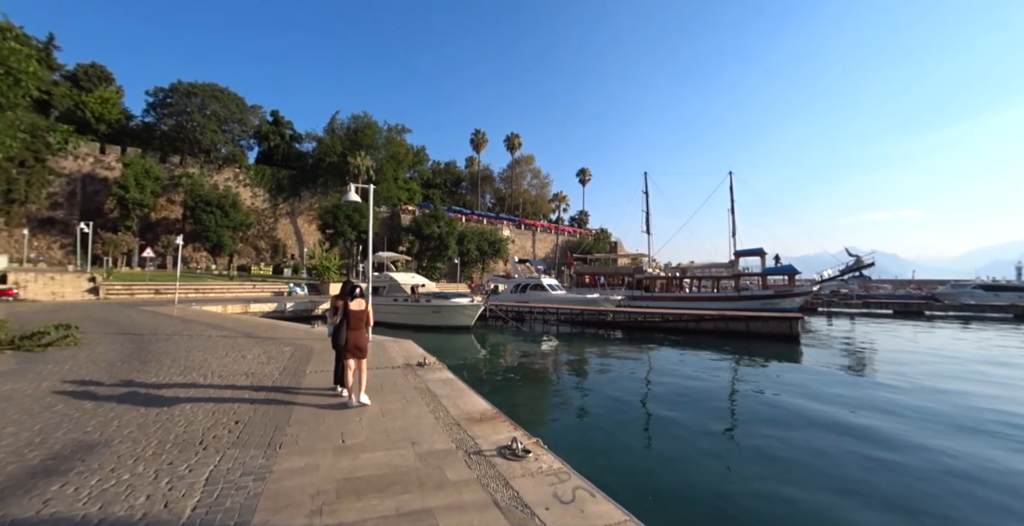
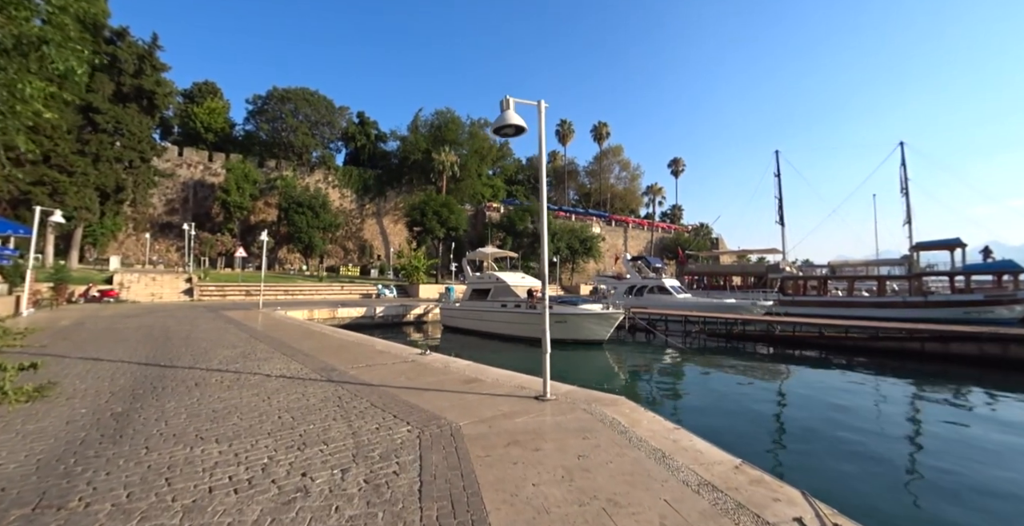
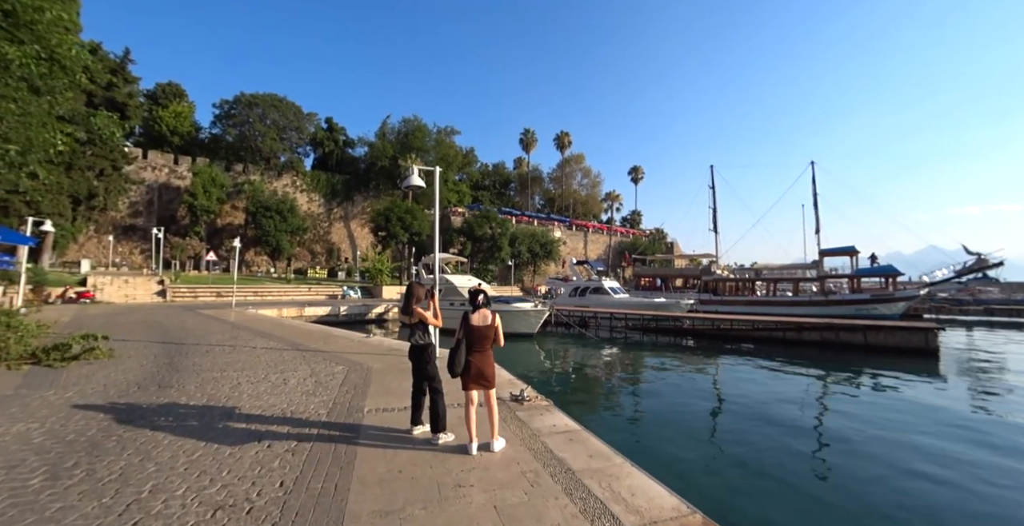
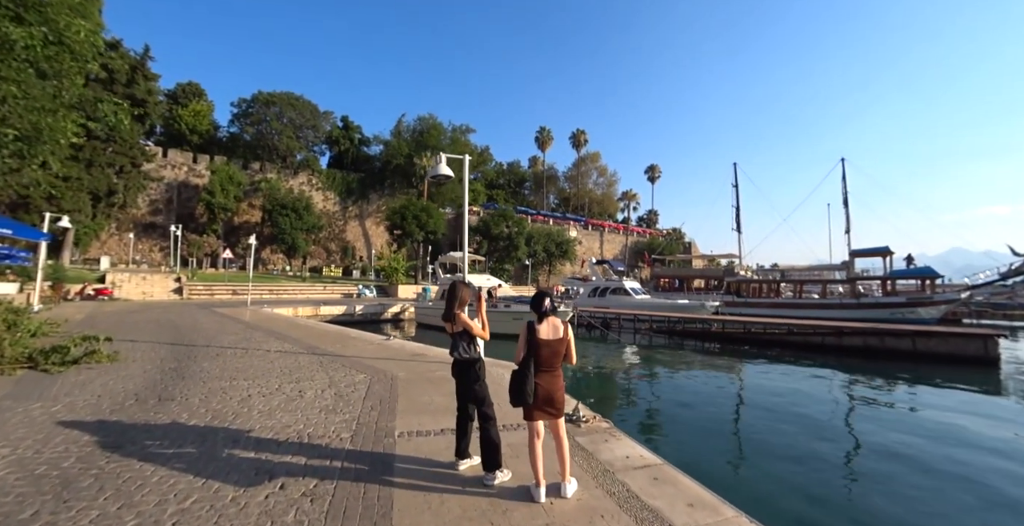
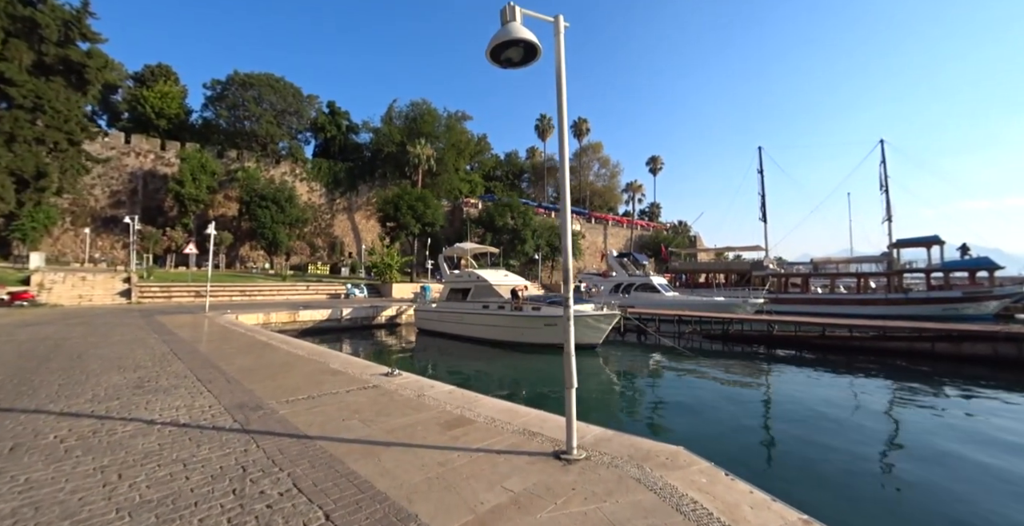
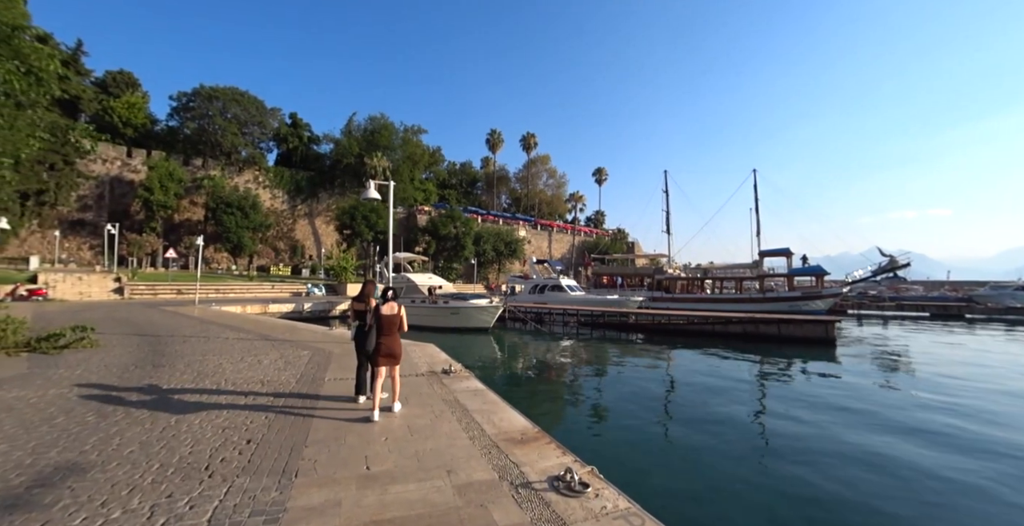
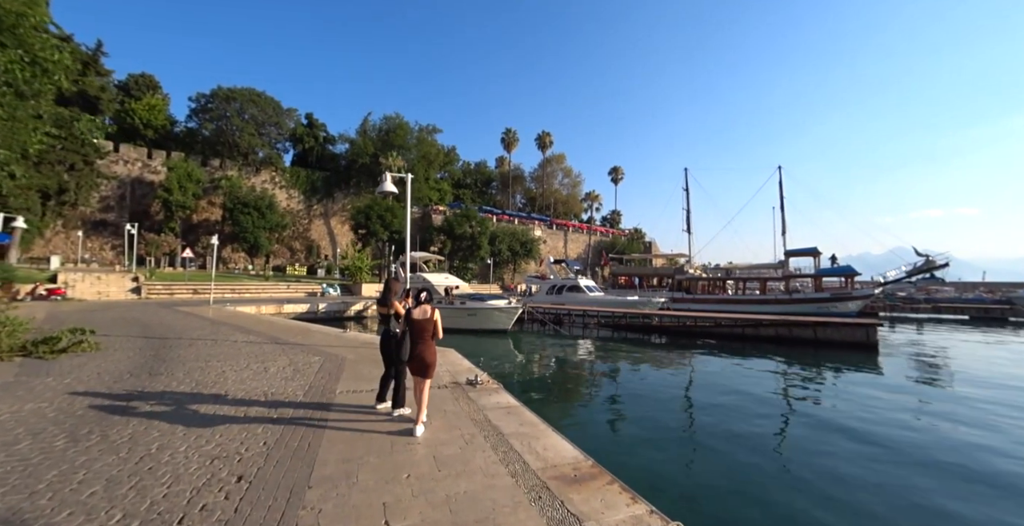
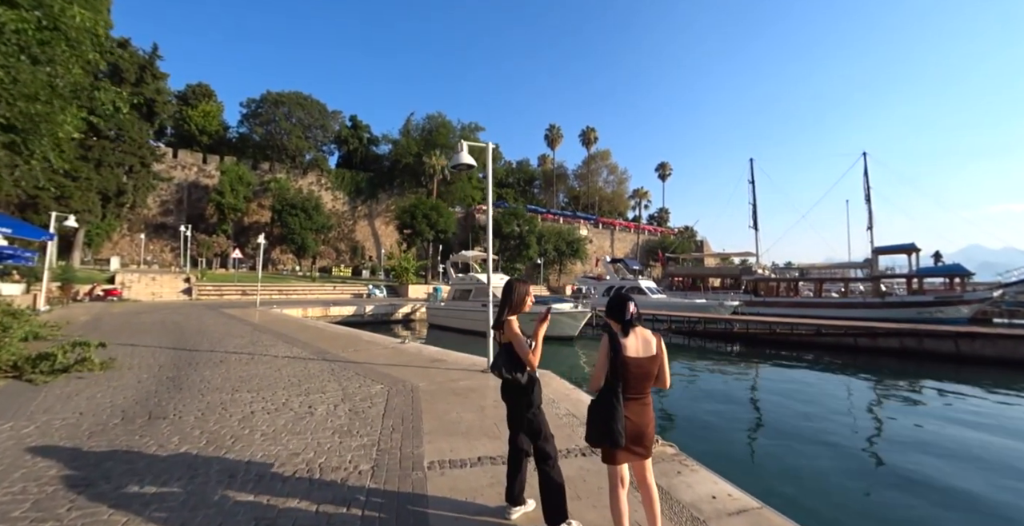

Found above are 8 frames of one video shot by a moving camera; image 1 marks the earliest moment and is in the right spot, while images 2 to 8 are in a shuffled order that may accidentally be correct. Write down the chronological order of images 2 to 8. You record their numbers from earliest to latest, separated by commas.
6, 7, 3, 4, 8, 2, 5
